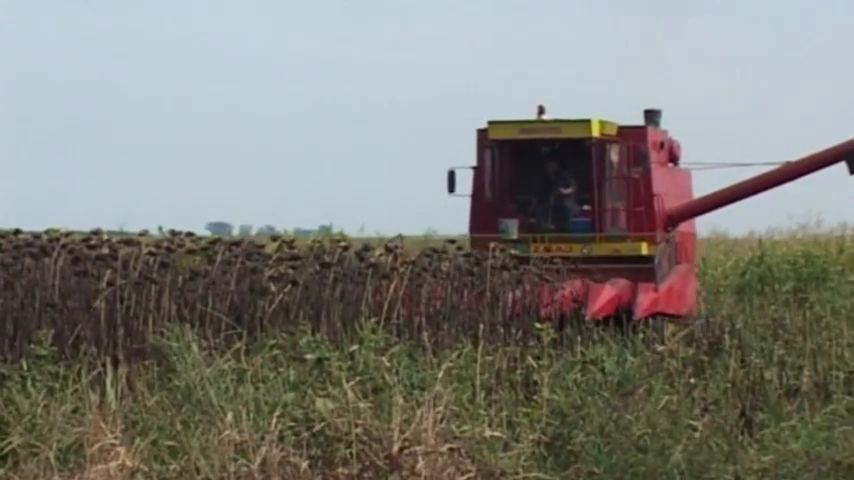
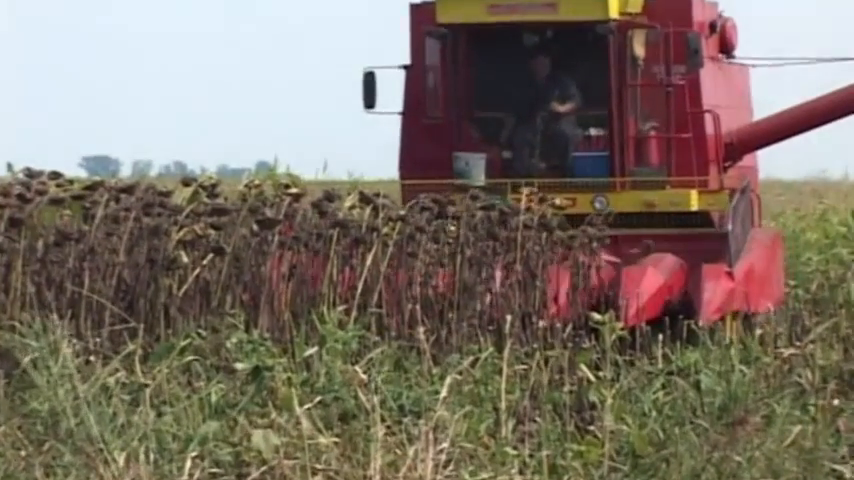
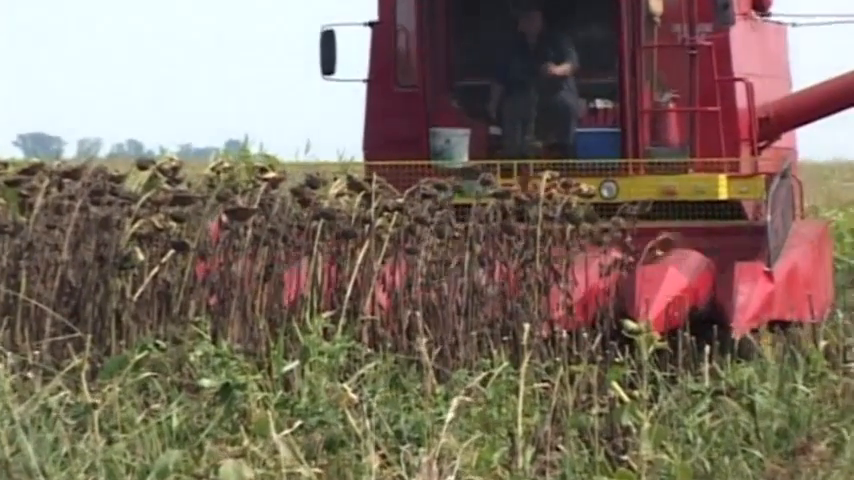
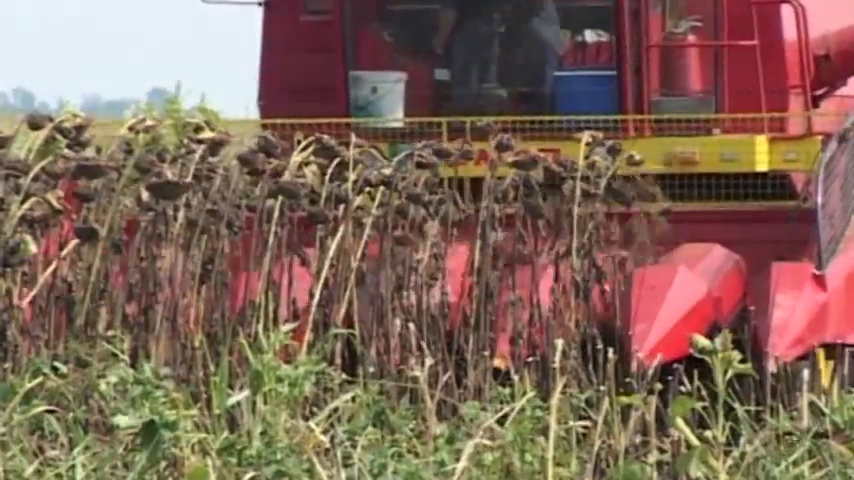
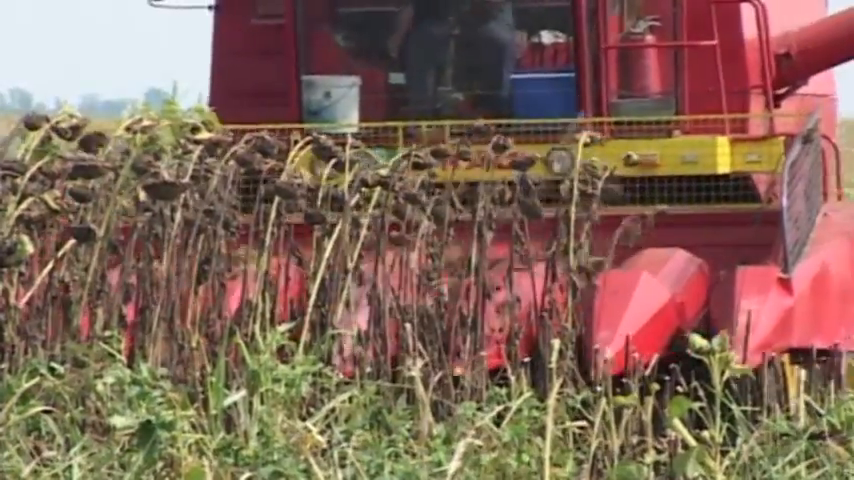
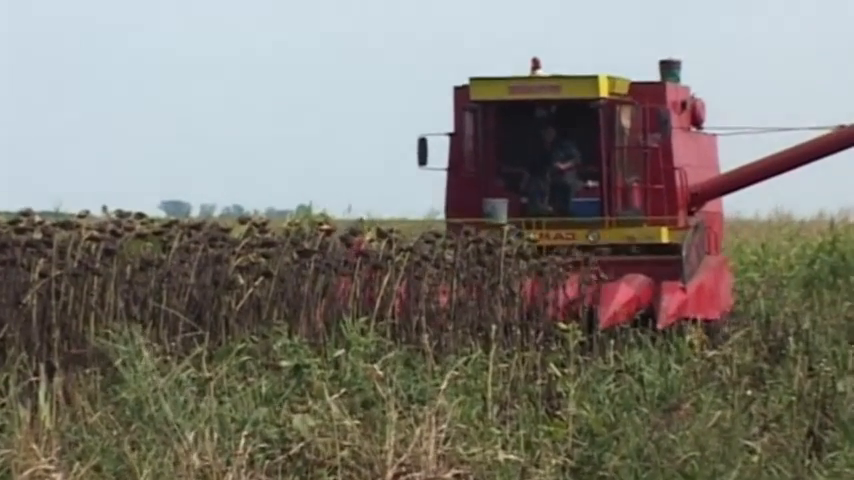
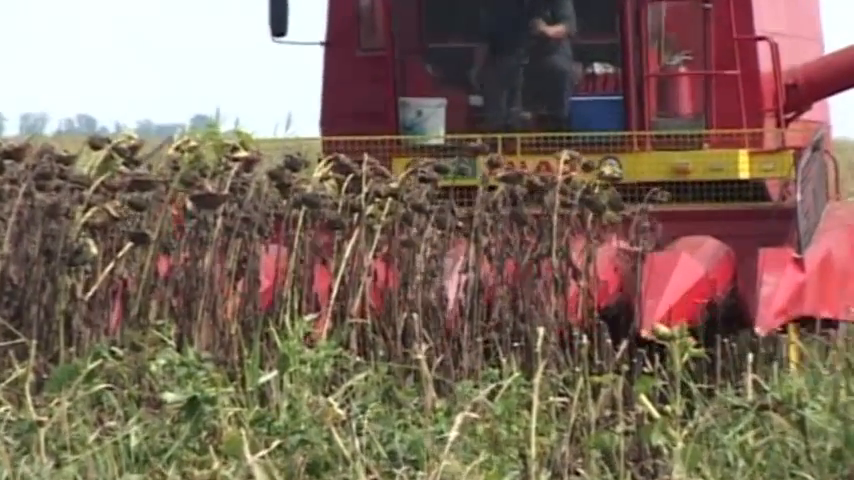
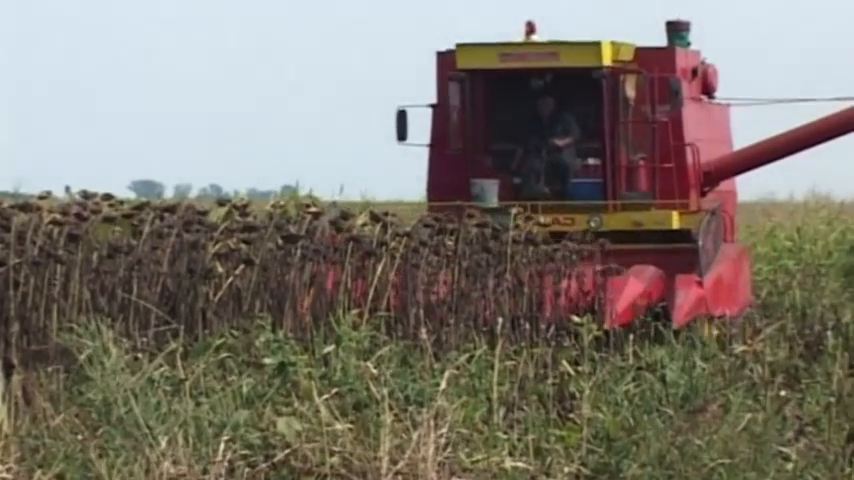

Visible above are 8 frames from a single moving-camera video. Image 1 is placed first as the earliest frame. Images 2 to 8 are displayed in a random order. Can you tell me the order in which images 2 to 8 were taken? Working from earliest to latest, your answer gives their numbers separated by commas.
6, 8, 2, 3, 7, 4, 5
